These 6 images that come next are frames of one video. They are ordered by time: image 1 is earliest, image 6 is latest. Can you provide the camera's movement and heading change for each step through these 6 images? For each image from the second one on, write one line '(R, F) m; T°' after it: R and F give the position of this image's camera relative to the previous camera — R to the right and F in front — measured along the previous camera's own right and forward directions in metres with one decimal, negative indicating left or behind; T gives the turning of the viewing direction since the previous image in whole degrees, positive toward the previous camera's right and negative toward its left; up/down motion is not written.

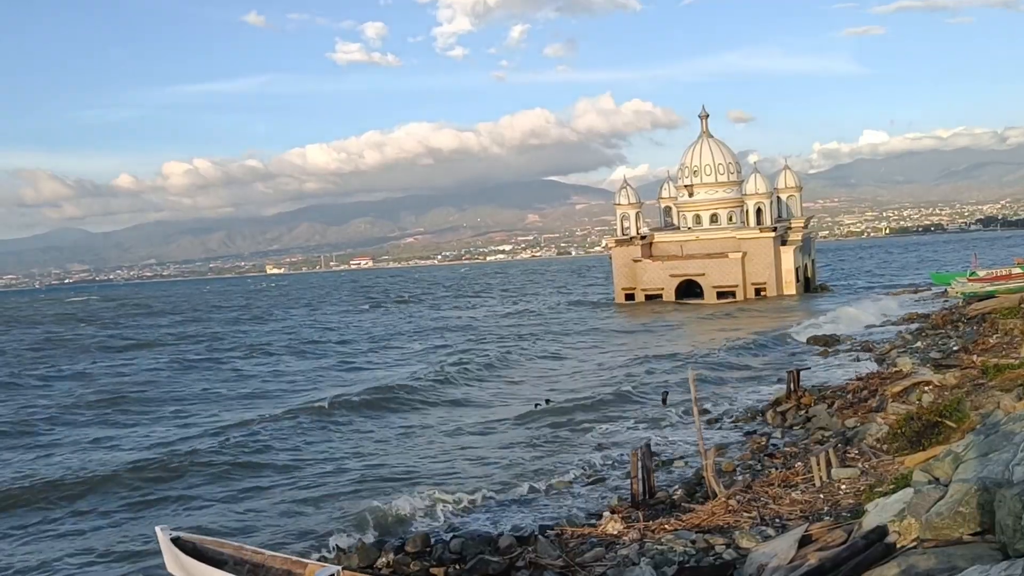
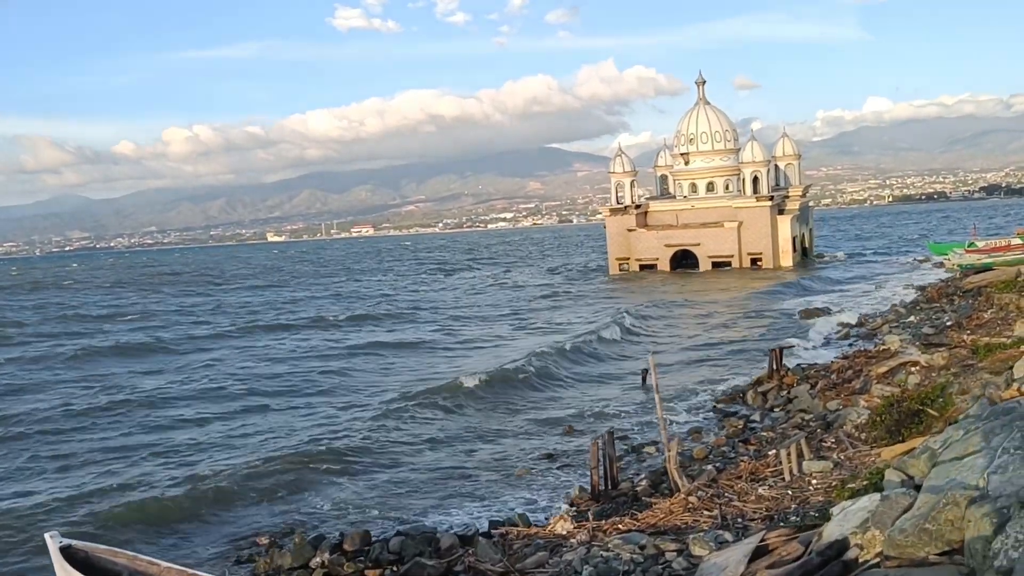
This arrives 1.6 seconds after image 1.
(+0.6, +0.8) m; 0°
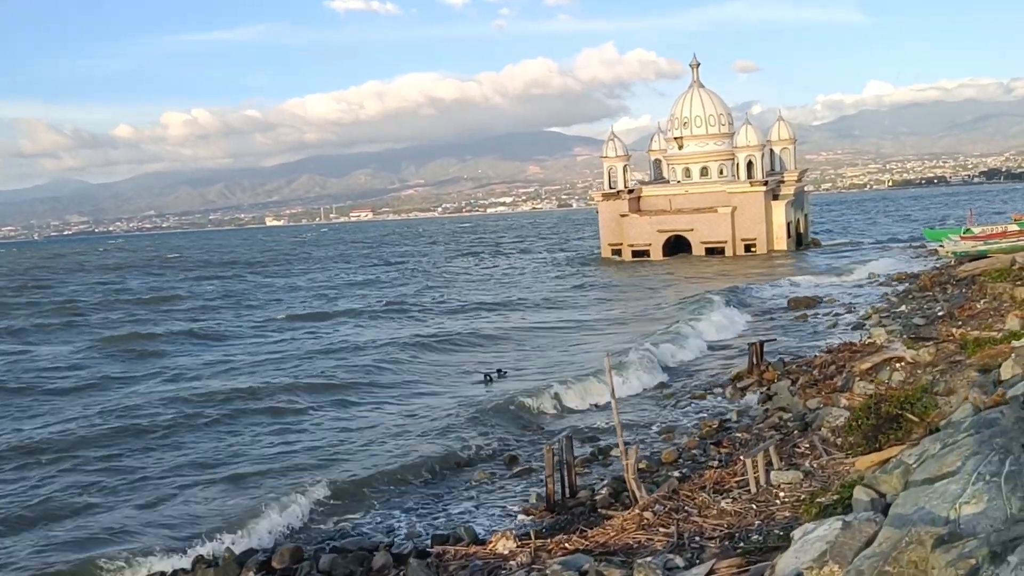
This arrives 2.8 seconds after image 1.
(+0.6, +0.8) m; 0°
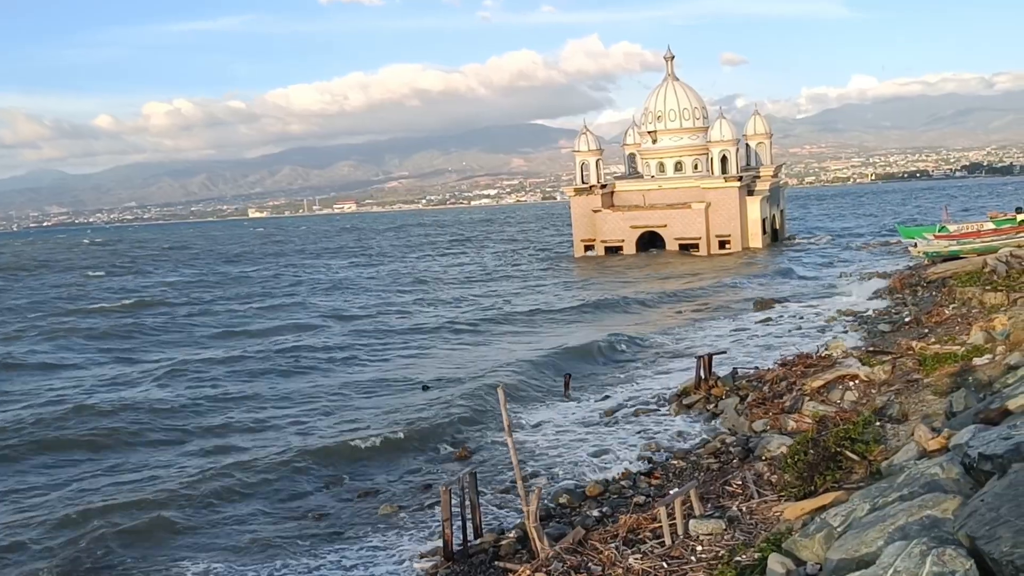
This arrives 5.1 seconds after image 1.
(+0.9, +1.2) m; +1°
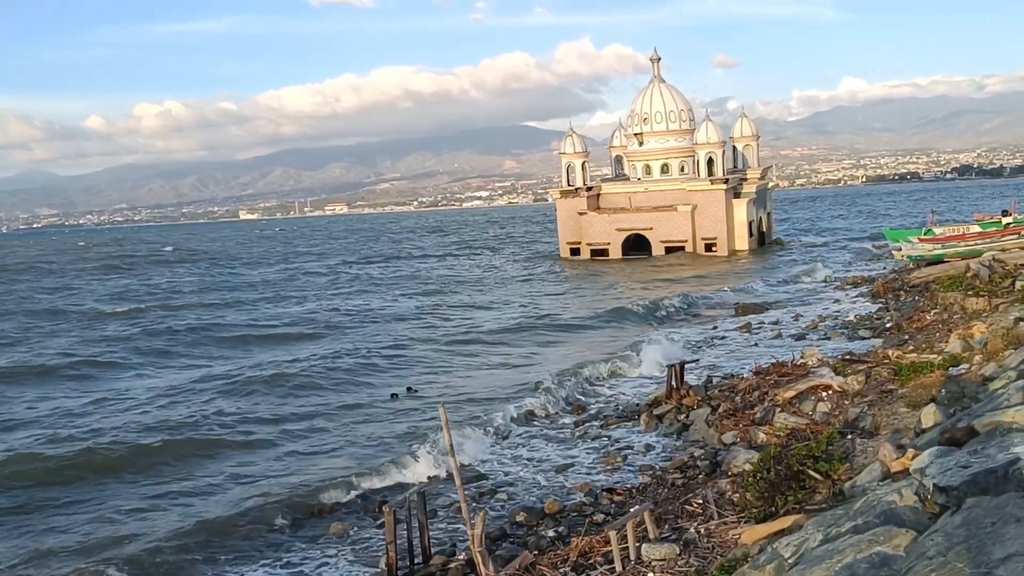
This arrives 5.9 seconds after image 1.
(+0.4, +0.4) m; +1°
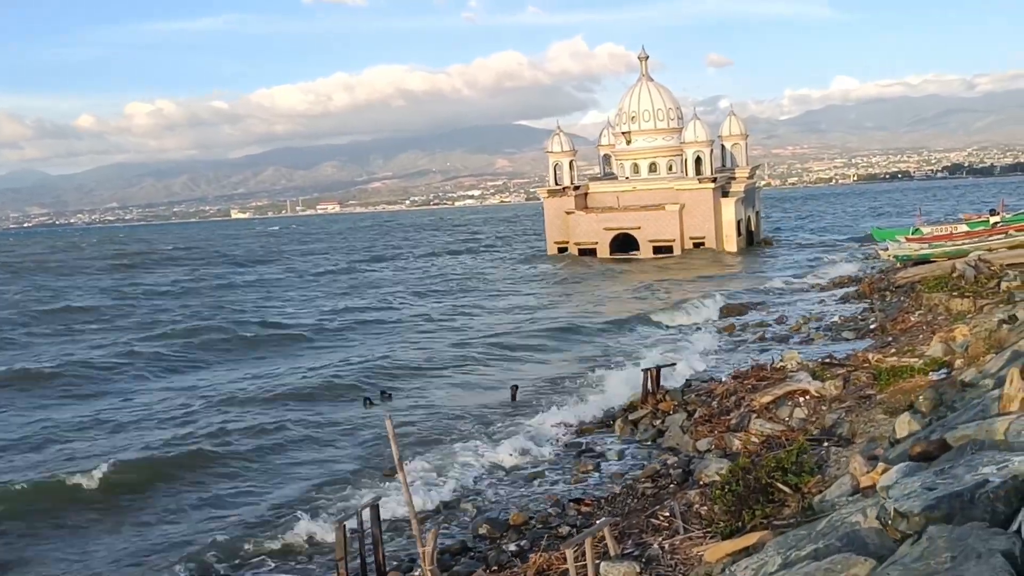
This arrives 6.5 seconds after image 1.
(+0.3, +0.4) m; 0°
